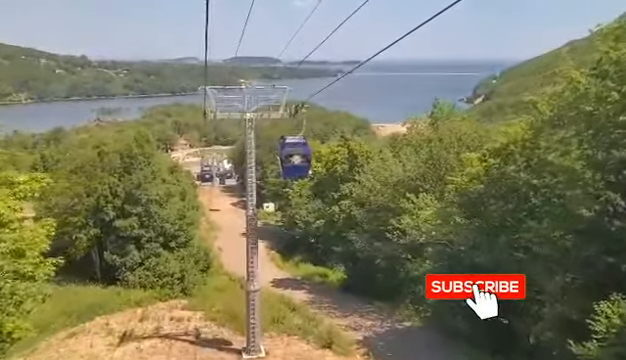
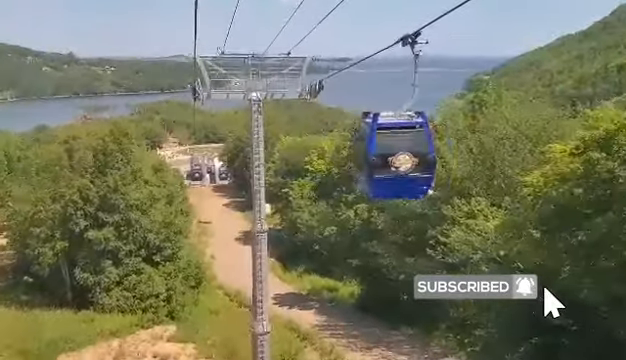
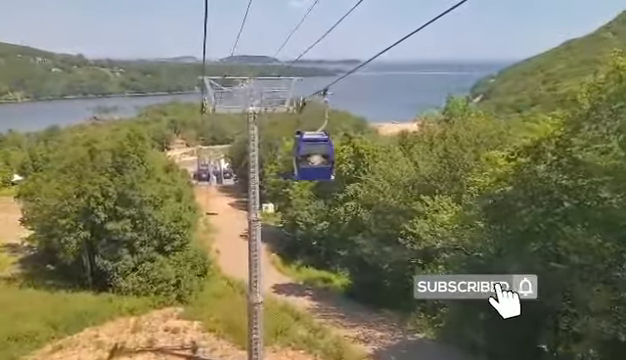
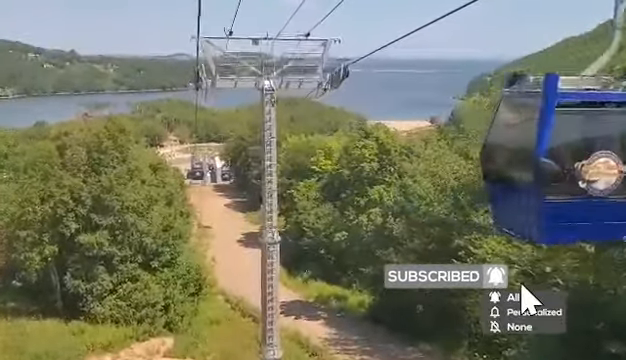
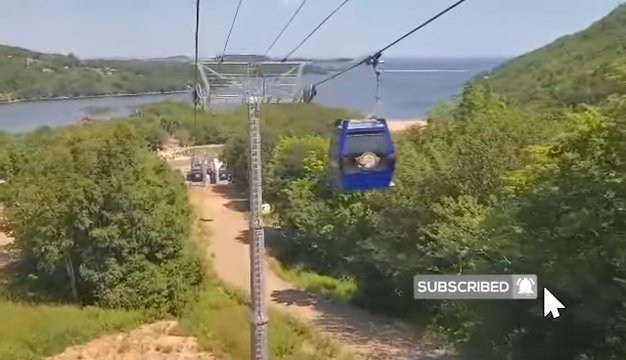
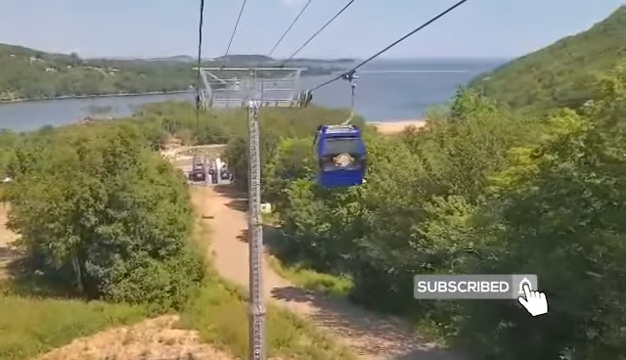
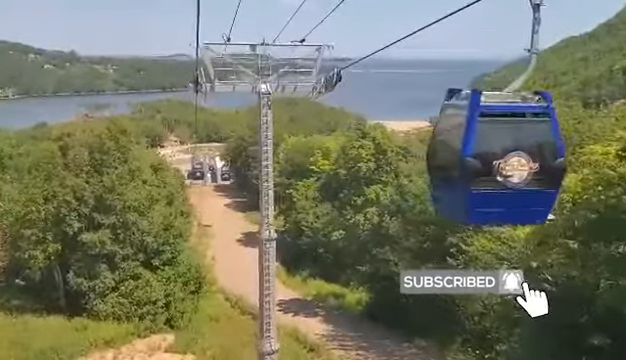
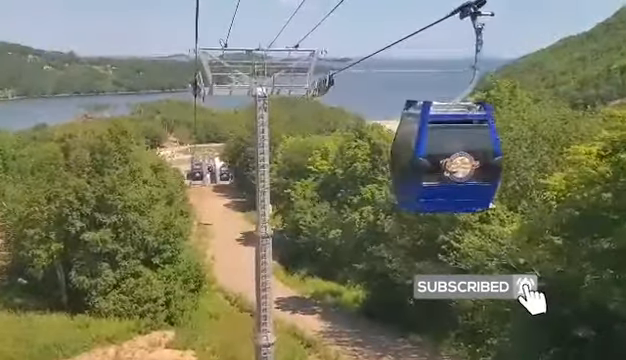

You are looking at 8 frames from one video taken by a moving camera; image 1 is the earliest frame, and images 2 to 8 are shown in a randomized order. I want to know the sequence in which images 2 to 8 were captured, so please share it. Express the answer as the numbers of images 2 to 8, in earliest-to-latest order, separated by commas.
3, 6, 5, 2, 8, 7, 4
